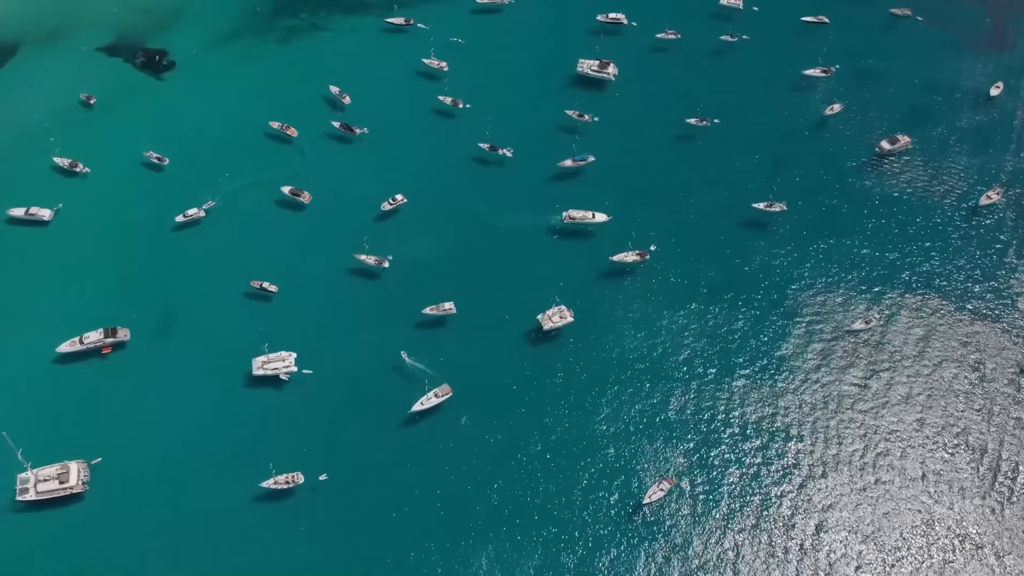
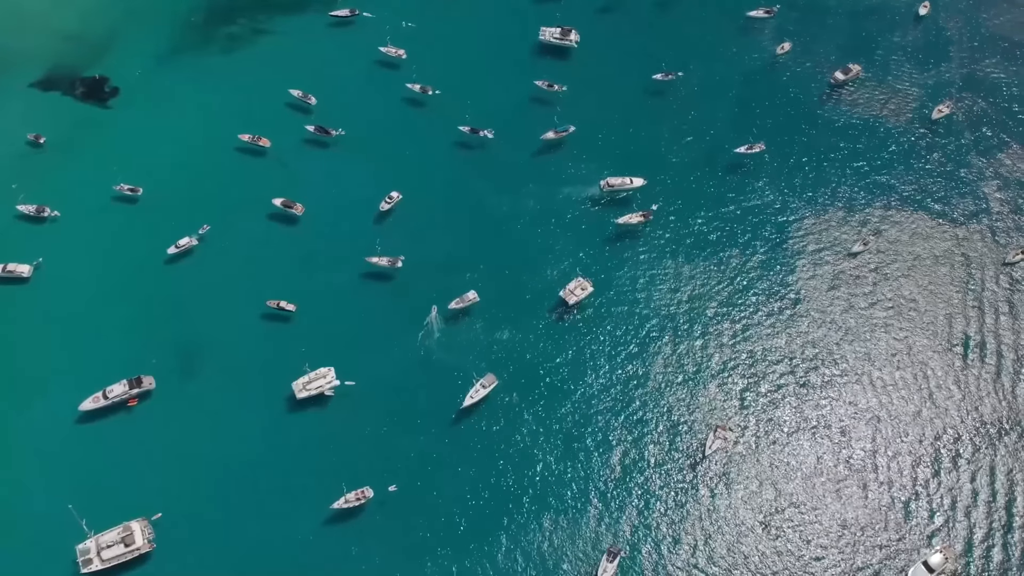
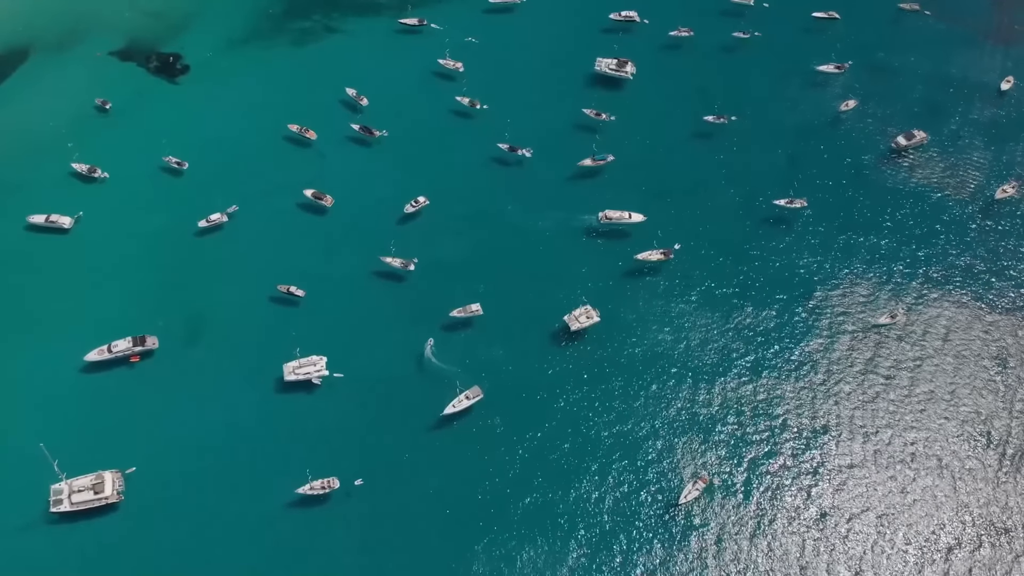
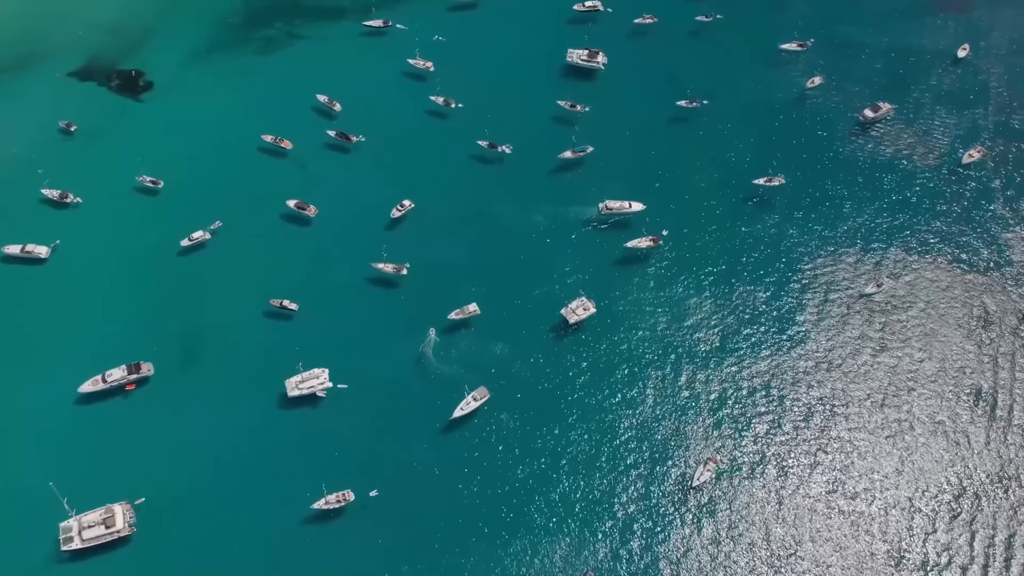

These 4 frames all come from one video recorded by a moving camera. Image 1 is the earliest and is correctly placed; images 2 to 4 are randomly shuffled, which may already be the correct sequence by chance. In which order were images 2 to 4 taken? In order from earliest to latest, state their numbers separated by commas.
3, 4, 2
